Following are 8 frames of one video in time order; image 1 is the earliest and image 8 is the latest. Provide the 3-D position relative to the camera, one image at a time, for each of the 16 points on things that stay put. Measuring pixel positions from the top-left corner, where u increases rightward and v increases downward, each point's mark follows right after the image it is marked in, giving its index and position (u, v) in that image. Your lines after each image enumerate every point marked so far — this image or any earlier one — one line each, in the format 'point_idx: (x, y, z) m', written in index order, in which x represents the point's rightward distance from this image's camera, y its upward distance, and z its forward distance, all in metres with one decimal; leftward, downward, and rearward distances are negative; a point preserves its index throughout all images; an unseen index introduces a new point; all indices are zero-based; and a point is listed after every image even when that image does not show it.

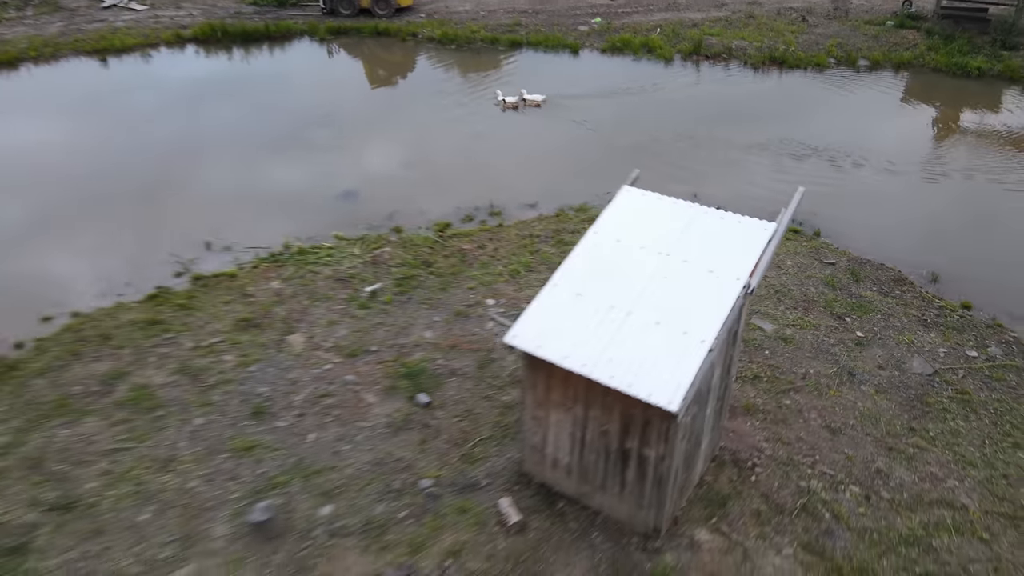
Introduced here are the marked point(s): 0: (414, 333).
0: (-0.5, -0.2, +3.5) m
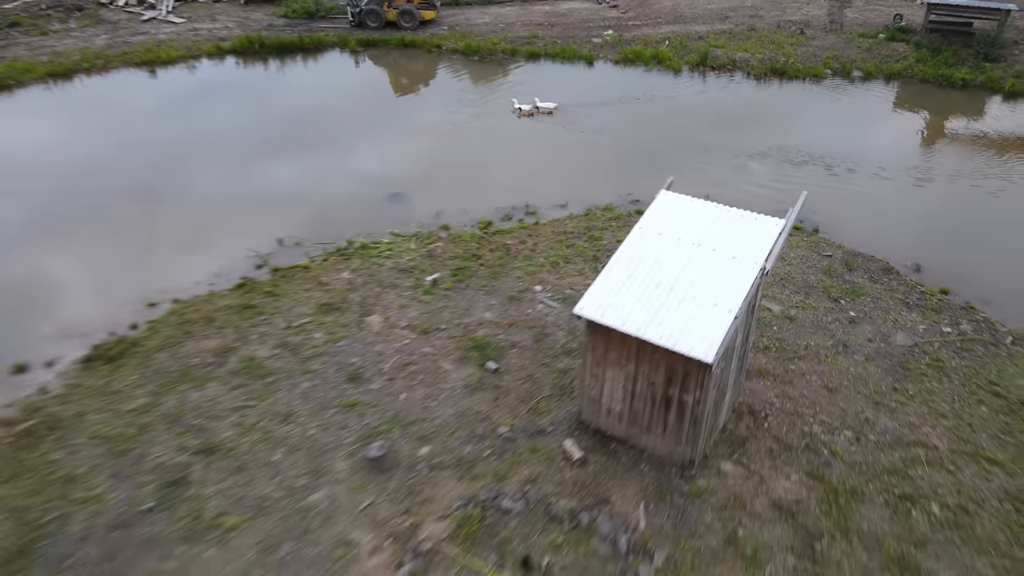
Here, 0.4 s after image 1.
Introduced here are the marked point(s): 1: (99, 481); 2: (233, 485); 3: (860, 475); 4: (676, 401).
0: (-0.2, -0.1, +4.2) m
1: (-1.9, -0.9, +3.2) m
2: (-1.2, -0.8, +3.2) m
3: (+1.5, -0.8, +3.1) m
4: (+0.7, -0.5, +2.9) m
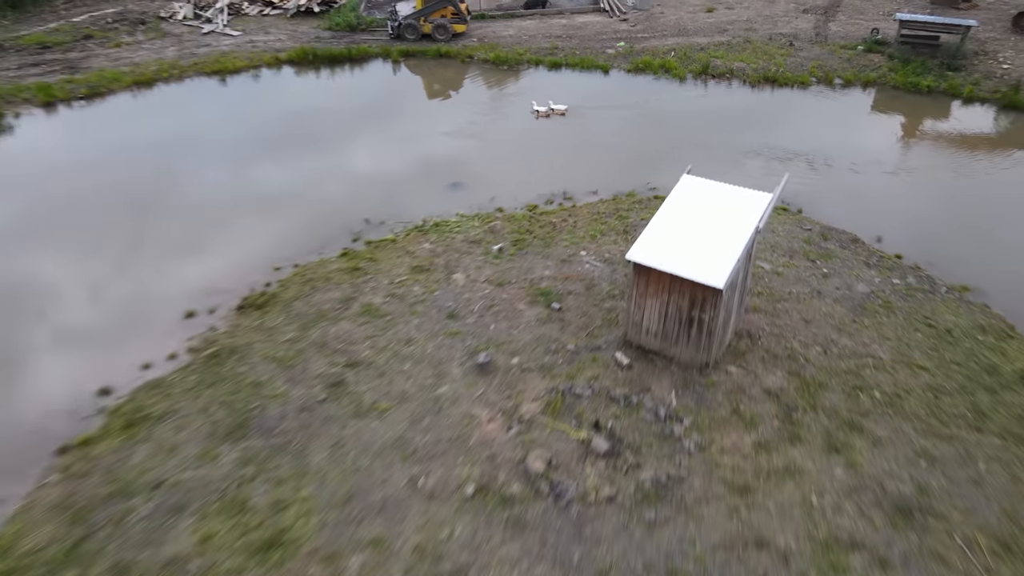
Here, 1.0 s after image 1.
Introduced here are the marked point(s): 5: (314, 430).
0: (+0.2, +0.1, +5.4) m
1: (-1.5, -0.6, +4.4) m
2: (-0.8, -0.6, +4.4) m
3: (+1.9, -0.5, +4.3) m
4: (+1.1, -0.2, +4.1) m
5: (-1.1, -0.8, +4.1) m
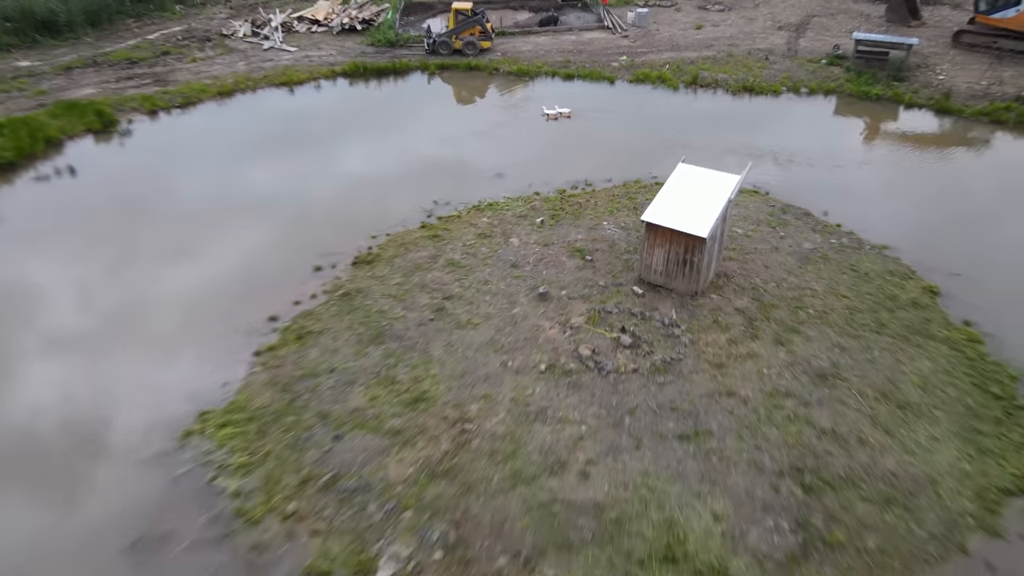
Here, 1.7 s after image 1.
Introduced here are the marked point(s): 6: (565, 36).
0: (+0.6, +0.6, +7.4) m
1: (-1.0, -0.2, +6.4) m
2: (-0.4, -0.2, +6.3) m
3: (+2.4, -0.1, +6.3) m
4: (+1.5, +0.2, +6.1) m
5: (-0.7, -0.4, +6.0) m
6: (+1.1, +5.0, +14.1) m
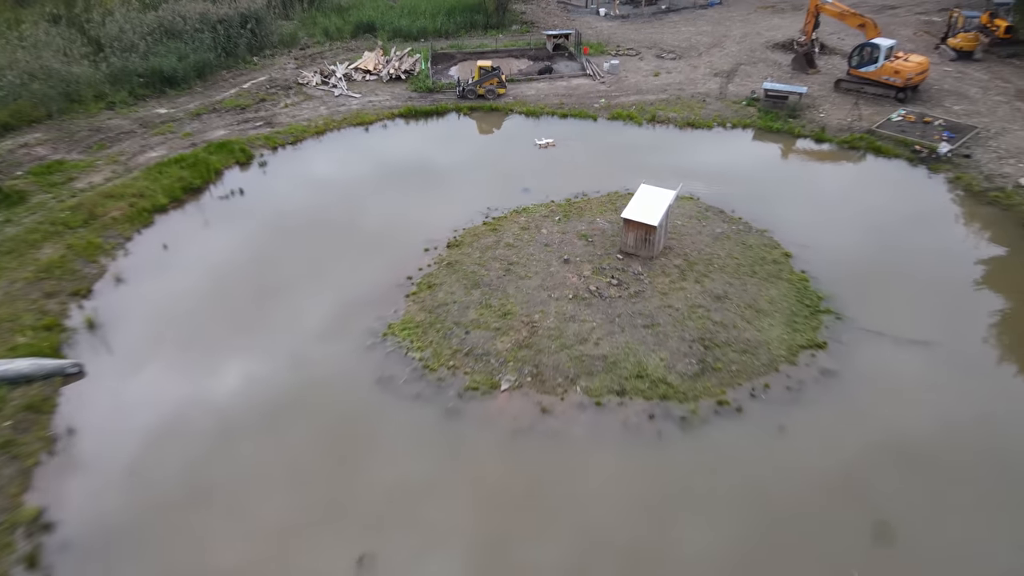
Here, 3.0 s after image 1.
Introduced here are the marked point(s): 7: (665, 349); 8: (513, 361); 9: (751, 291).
0: (+1.2, +1.1, +12.2) m
1: (-0.5, +0.3, +11.1) m
2: (+0.2, +0.3, +11.1) m
3: (+2.9, +0.5, +11.1) m
4: (+2.1, +0.8, +10.9) m
5: (-0.1, +0.1, +10.7) m
6: (+1.2, +5.5, +18.9) m
7: (+2.0, -0.8, +9.4) m
8: (0.0, -1.0, +9.3) m
9: (+3.5, 0.0, +10.5) m
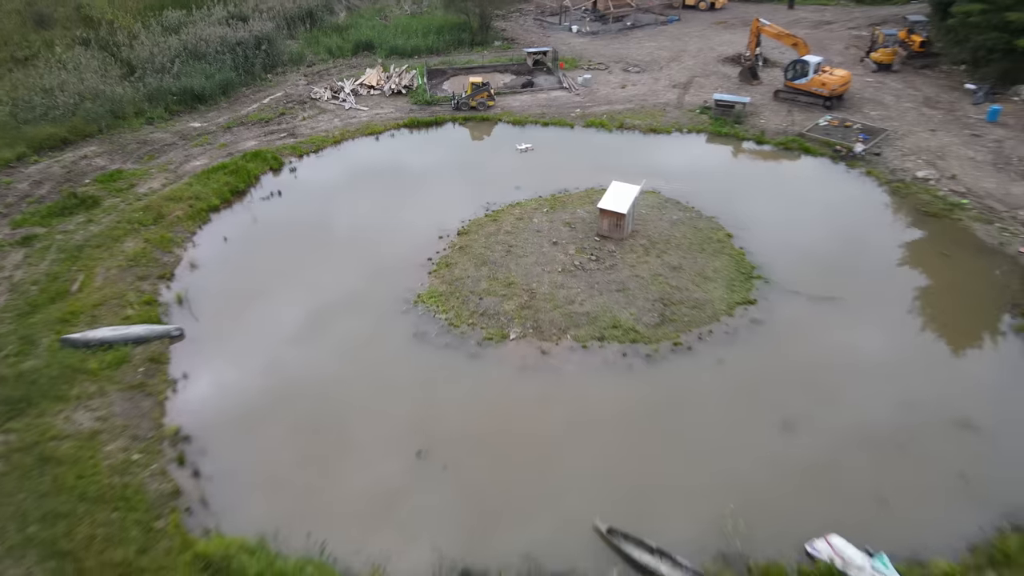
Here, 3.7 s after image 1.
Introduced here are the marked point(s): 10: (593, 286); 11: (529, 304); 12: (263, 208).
0: (+1.1, +1.5, +15.0) m
1: (-0.5, +0.7, +13.9) m
2: (+0.2, +0.8, +13.9) m
3: (+2.9, +1.0, +14.1) m
4: (+2.1, +1.2, +13.8) m
5: (-0.1, +0.5, +13.6) m
6: (+0.8, +6.0, +21.8) m
7: (+2.1, -0.3, +12.3) m
8: (+0.1, -0.5, +12.2) m
9: (+3.6, +0.5, +13.4) m
10: (+1.5, 0.0, +12.8) m
11: (+0.3, -0.3, +12.4) m
12: (-5.6, +1.9, +16.3) m
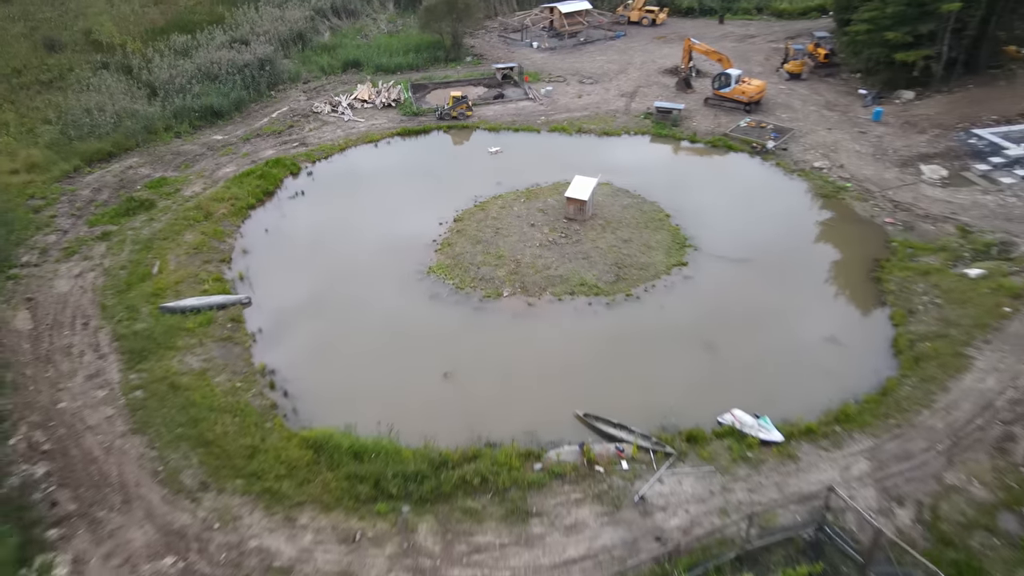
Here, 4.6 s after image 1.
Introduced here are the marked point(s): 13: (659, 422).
0: (+0.7, +2.2, +18.9) m
1: (-0.8, +1.3, +17.7) m
2: (-0.1, +1.4, +17.7) m
3: (+2.6, +1.7, +18.0) m
4: (+1.7, +2.0, +17.7) m
5: (-0.4, +1.2, +17.3) m
6: (-0.1, +6.6, +25.6) m
7: (+1.9, +0.4, +16.2) m
8: (-0.1, +0.2, +15.9) m
9: (+3.3, +1.3, +17.4) m
10: (+1.2, +0.7, +16.6) m
11: (+0.1, +0.4, +16.2) m
12: (-6.1, +2.4, +19.8) m
13: (+2.6, -2.4, +12.4) m
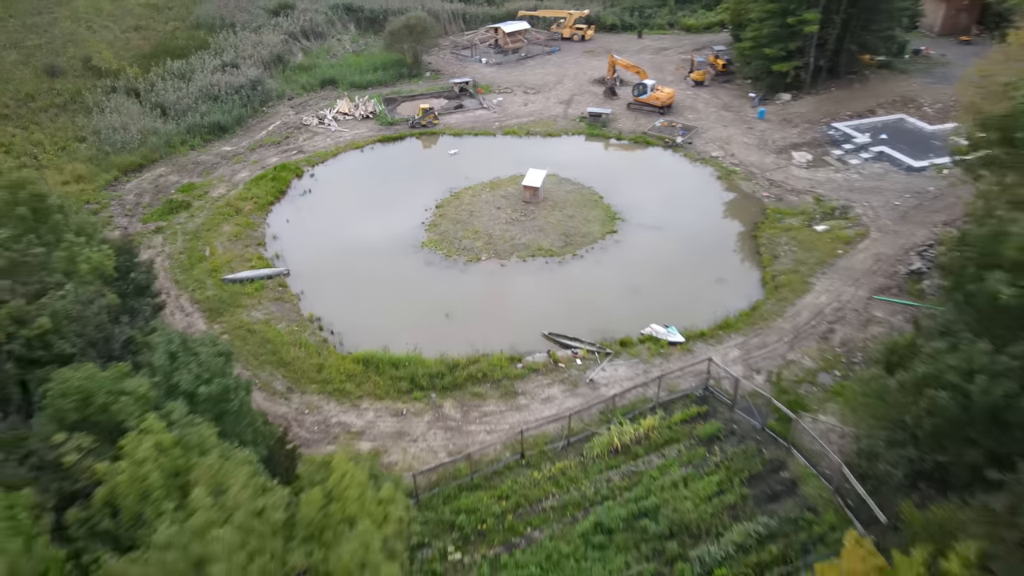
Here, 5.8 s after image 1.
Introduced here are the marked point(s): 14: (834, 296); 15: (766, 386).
0: (-0.4, +3.2, +24.1) m
1: (-1.7, +2.3, +22.8) m
2: (-1.1, +2.4, +22.9) m
3: (+1.6, +2.8, +23.4) m
4: (+0.8, +3.0, +23.0) m
5: (-1.3, +2.1, +22.5) m
6: (-2.0, +7.6, +30.7) m
7: (+1.1, +1.5, +21.5) m
8: (-0.8, +1.1, +21.1) m
9: (+2.3, +2.4, +22.8) m
10: (+0.4, +1.8, +21.9) m
11: (-0.7, +1.4, +21.4) m
12: (-7.2, +3.0, +24.4) m
13: (+2.2, -1.2, +17.8) m
14: (+8.4, -0.2, +18.5) m
15: (+5.7, -2.2, +15.9) m
